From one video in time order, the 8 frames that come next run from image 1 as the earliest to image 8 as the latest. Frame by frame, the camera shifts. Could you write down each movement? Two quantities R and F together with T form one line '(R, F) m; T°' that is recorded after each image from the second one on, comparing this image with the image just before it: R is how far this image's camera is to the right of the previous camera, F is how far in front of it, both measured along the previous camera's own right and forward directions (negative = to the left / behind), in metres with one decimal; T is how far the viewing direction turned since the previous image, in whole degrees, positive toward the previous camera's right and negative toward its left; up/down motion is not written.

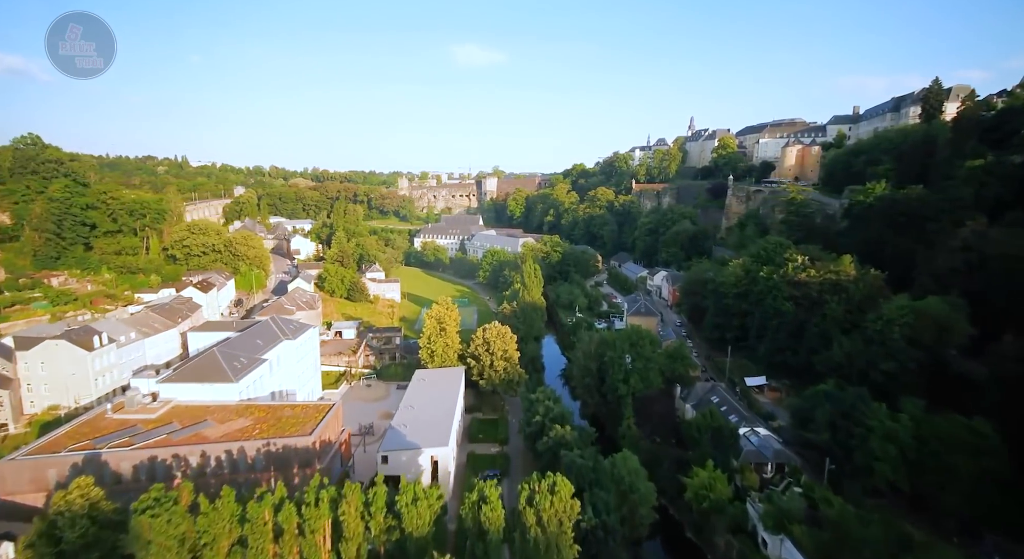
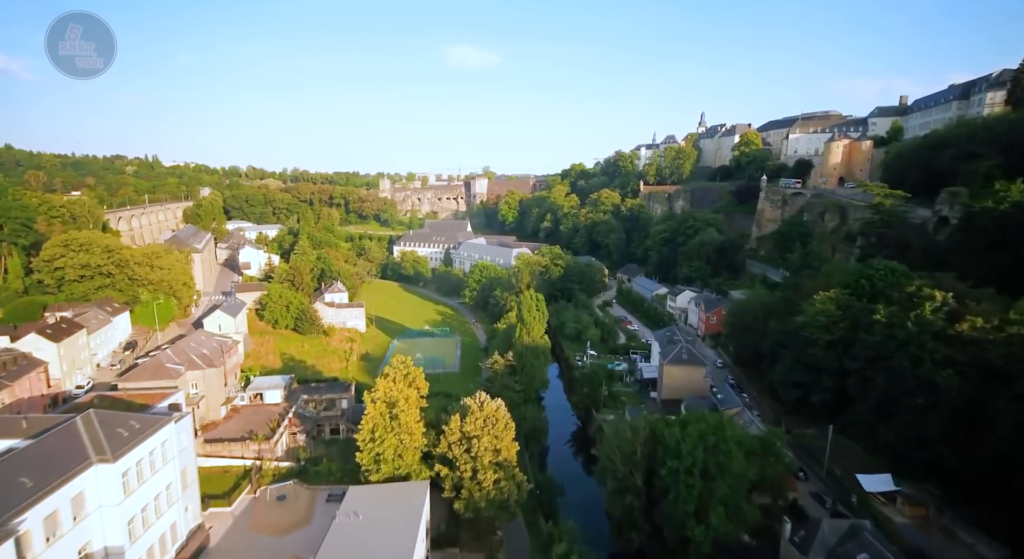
(-0.1, +9.9) m; +1°
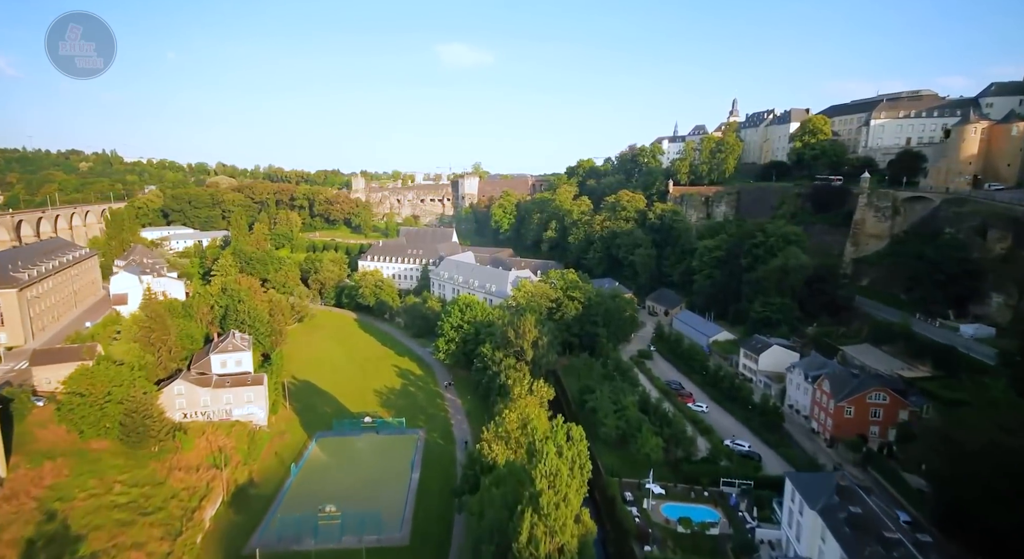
(-0.2, +15.9) m; +1°
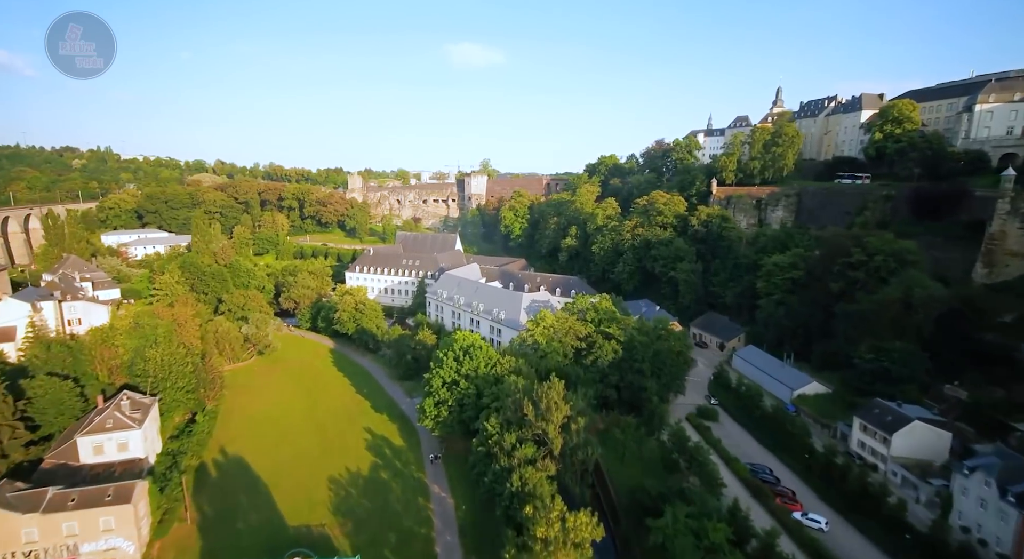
(-0.4, +9.4) m; -1°
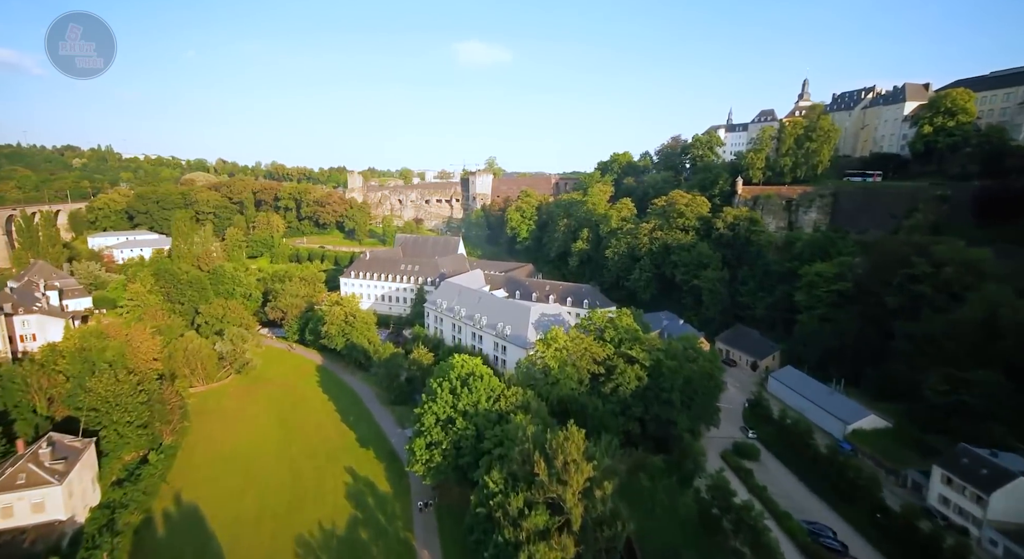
(0.0, +3.8) m; -1°
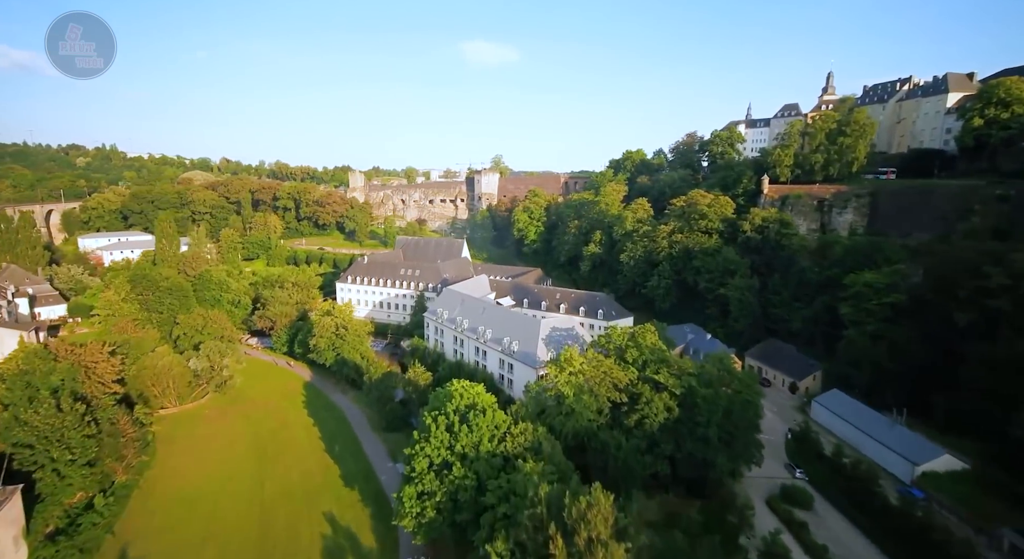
(-0.1, +3.3) m; -1°
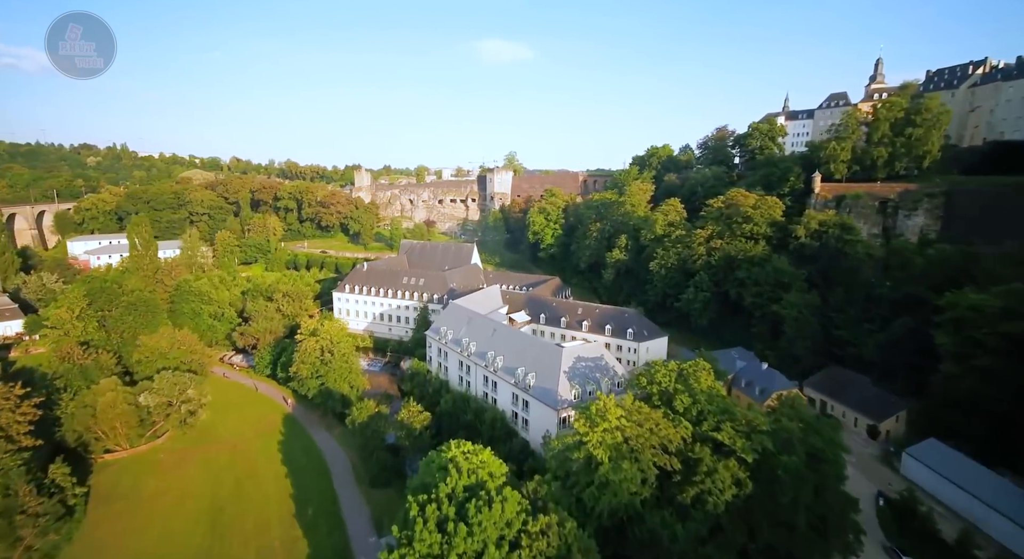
(-0.1, +4.8) m; -1°
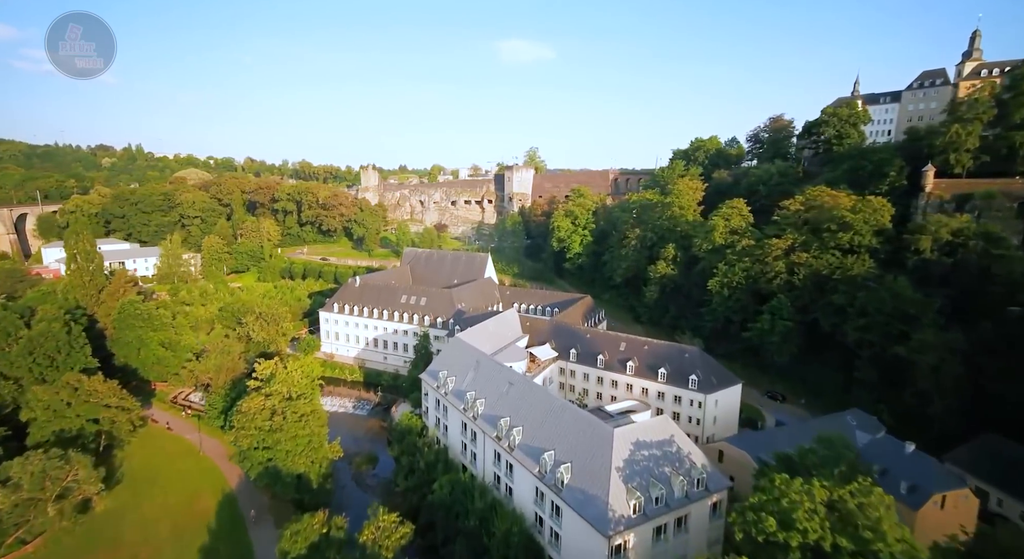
(-0.1, +7.6) m; -2°
